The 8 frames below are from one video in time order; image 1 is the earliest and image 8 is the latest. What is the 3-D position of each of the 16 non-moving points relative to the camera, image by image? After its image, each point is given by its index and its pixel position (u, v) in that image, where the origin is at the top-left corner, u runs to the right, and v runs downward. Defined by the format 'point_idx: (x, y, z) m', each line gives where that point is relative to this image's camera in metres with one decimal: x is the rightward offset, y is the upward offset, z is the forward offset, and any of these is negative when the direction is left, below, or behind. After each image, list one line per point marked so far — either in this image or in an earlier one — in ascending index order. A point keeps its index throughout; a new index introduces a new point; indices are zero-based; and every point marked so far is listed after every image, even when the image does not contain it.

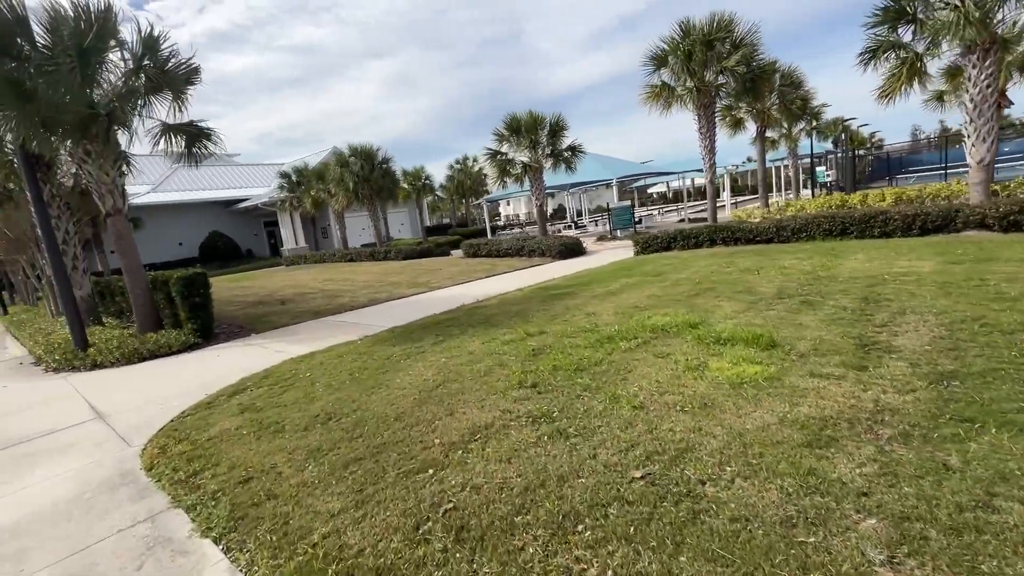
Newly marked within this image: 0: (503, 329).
0: (-0.1, -0.6, +6.3) m
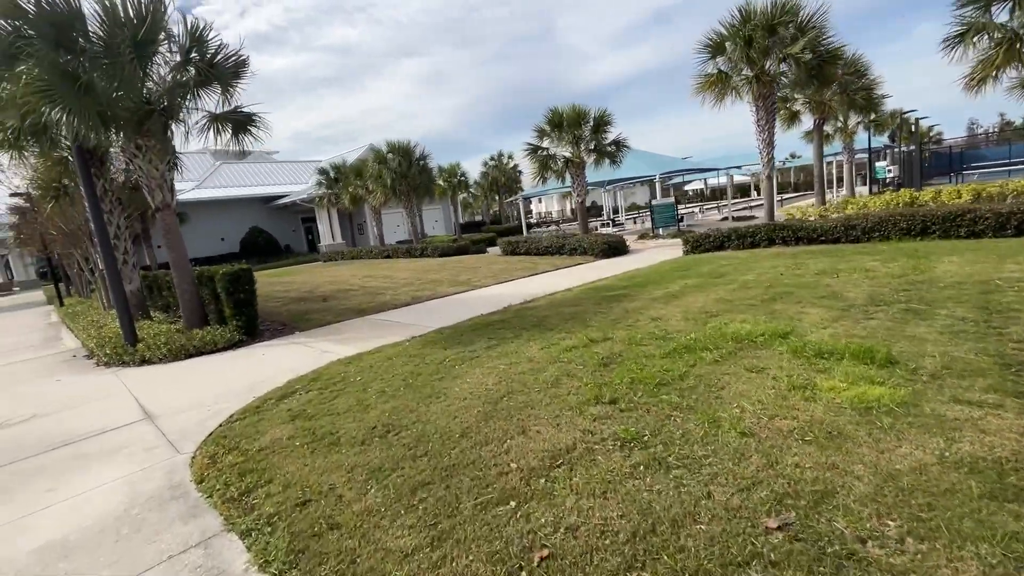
0: (+0.6, -0.6, +5.8) m
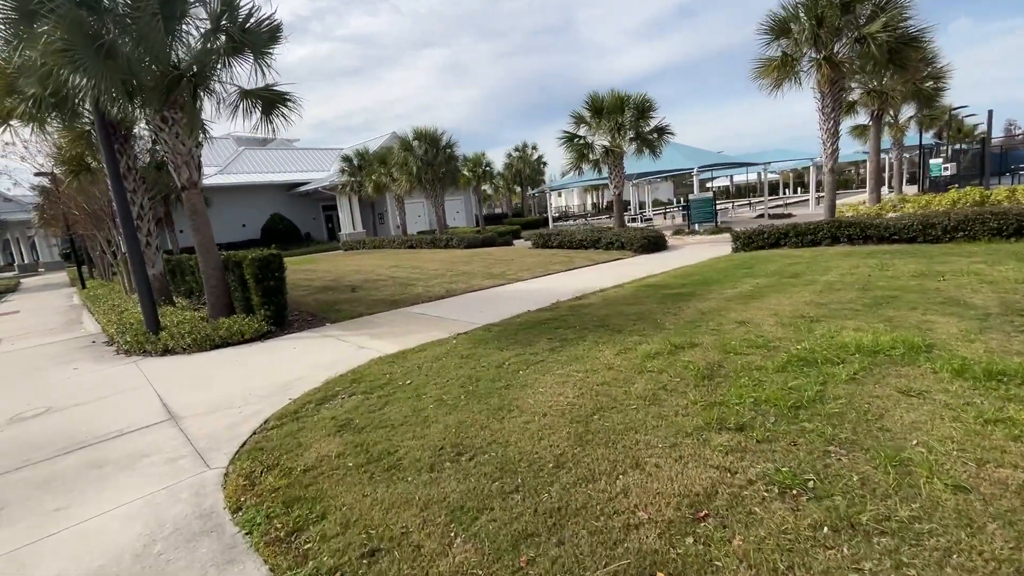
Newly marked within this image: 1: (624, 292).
0: (+1.3, -0.5, +5.1) m
1: (+1.9, -0.1, +7.8) m
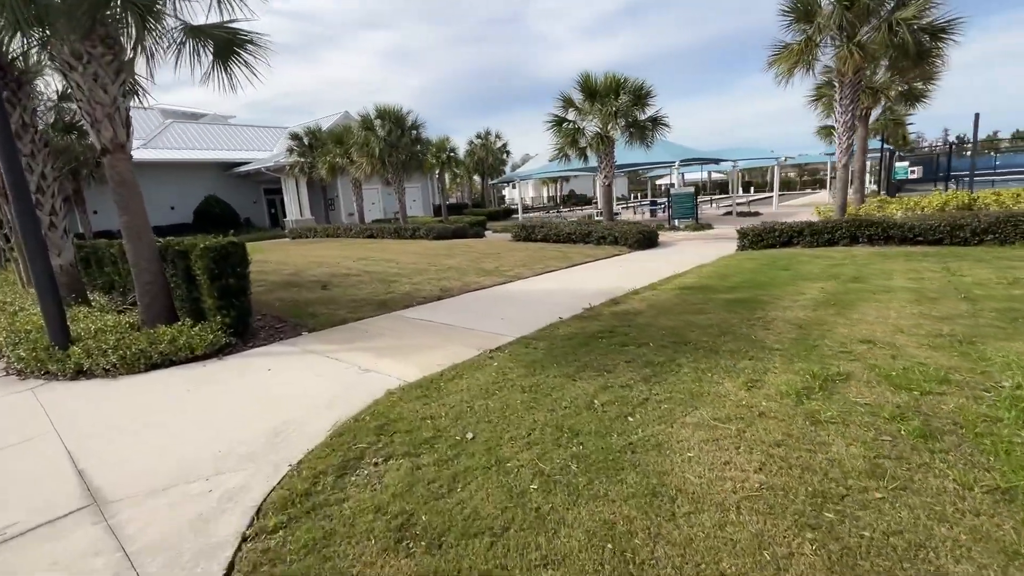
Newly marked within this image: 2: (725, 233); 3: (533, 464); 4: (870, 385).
0: (+2.0, -0.6, +3.9) m
1: (+2.2, -0.1, +6.7) m
2: (+7.2, +1.8, +16.1) m
3: (+0.1, -1.0, +2.7) m
4: (+2.5, -0.7, +3.3) m
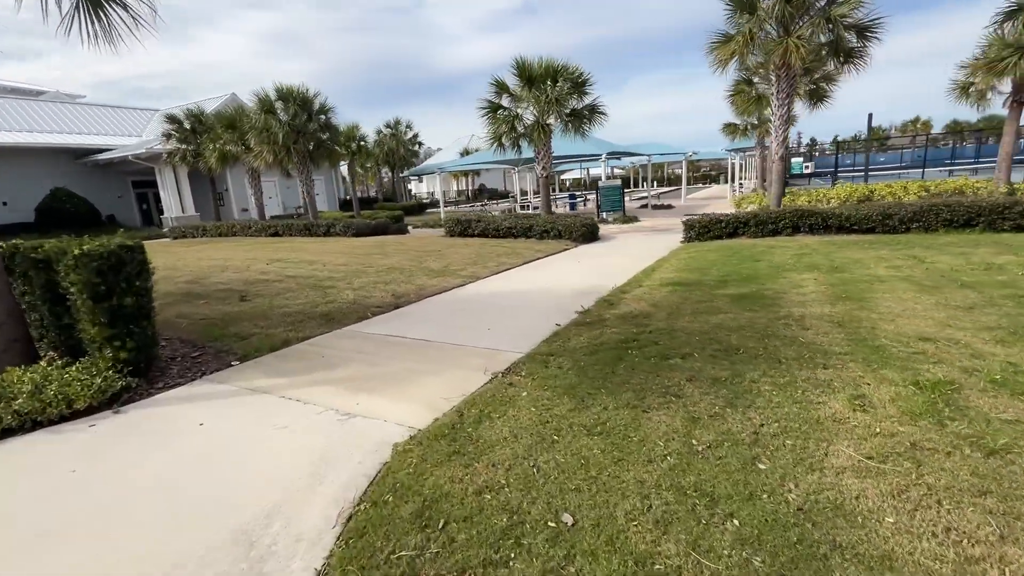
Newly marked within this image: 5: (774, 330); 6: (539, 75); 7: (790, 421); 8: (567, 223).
0: (+2.3, -0.6, +3.4) m
1: (+1.9, -0.1, +6.2) m
2: (+4.9, +2.1, +16.3) m
3: (+0.7, -1.1, +1.9) m
4: (+2.9, -0.6, +2.9) m
5: (+2.4, -0.4, +4.4) m
6: (+0.8, +5.9, +13.2) m
7: (+1.7, -0.8, +2.9) m
8: (+1.4, +1.7, +12.8) m
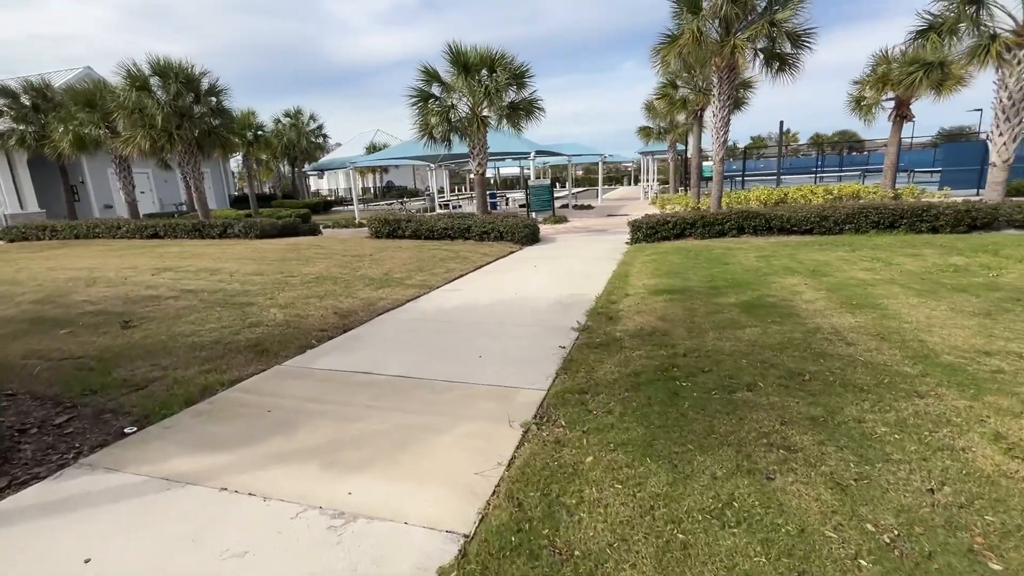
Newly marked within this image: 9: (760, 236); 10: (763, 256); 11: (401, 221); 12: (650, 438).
0: (+2.6, -0.7, +2.9) m
1: (+1.7, -0.2, +5.5) m
2: (+2.6, +2.1, +16.1) m
3: (+1.3, -1.2, +1.1) m
4: (+3.3, -0.7, +2.6) m
5: (+2.5, -0.5, +3.9) m
6: (-1.0, +5.8, +12.2) m
7: (+2.1, -0.9, +2.3) m
8: (-0.1, +1.6, +12.0) m
9: (+5.3, +1.1, +10.2) m
10: (+4.1, +0.5, +7.9) m
11: (-3.1, +1.9, +13.2) m
12: (+0.8, -0.9, +2.8) m
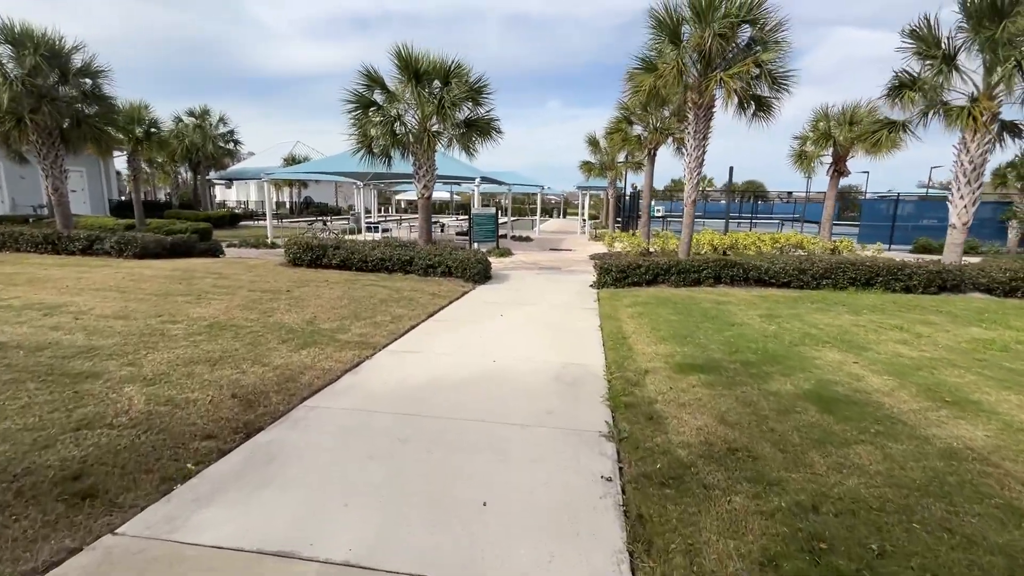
0: (+2.9, -1.3, +1.7) m
1: (+1.6, -0.9, +4.2) m
2: (+0.9, +0.8, +14.8) m
3: (+2.0, -1.7, -0.3) m
4: (+3.7, -1.4, +1.5) m
5: (+2.7, -1.1, +2.6) m
6: (-1.9, +4.8, +10.6) m
7: (+2.5, -1.4, +1.0) m
8: (-1.2, +0.6, +10.3) m
9: (+4.4, 0.0, +9.4) m
10: (+3.7, -0.4, +6.9) m
11: (-4.3, +1.0, +11.0) m
12: (+1.2, -1.4, +1.2) m
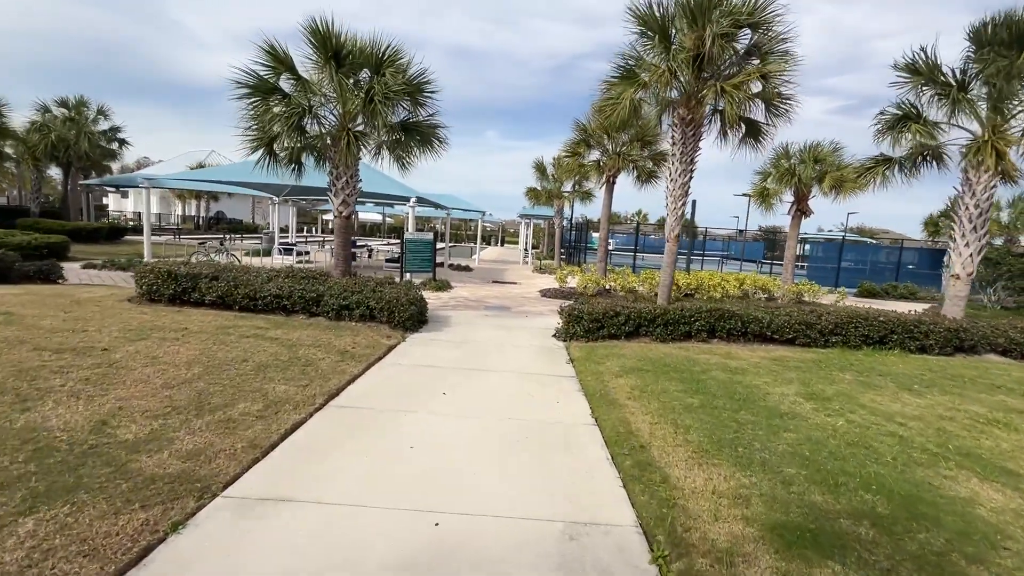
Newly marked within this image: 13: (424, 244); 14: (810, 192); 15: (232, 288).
0: (+3.1, -1.8, -0.3) m
1: (+1.5, -1.4, +2.0) m
2: (-0.7, -0.3, +12.5) m
3: (+2.5, -2.0, -2.4) m
4: (+3.9, -1.8, -0.4) m
5: (+2.8, -1.6, +0.6) m
6: (-2.8, +4.0, +8.2) m
7: (+2.8, -1.8, -1.1) m
8: (-2.1, -0.2, +7.8) m
9: (+3.6, -0.9, +7.6) m
10: (+3.1, -1.1, +5.1) m
11: (-5.3, +0.2, +8.1) m
12: (+1.4, -1.8, -1.0) m
13: (-2.6, +1.3, +14.4) m
14: (+9.1, +2.9, +14.6) m
15: (-4.6, 0.0, +8.0) m
